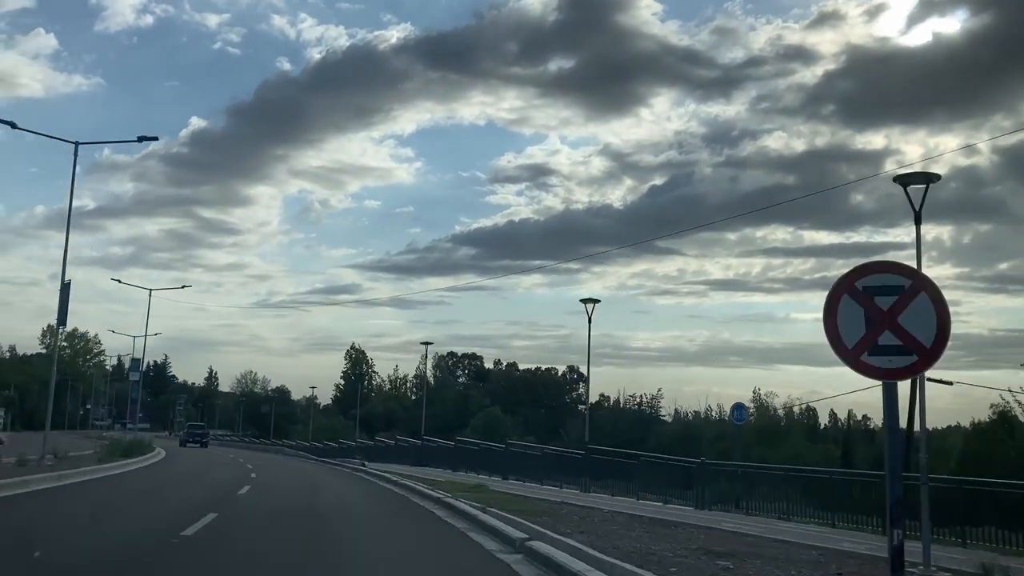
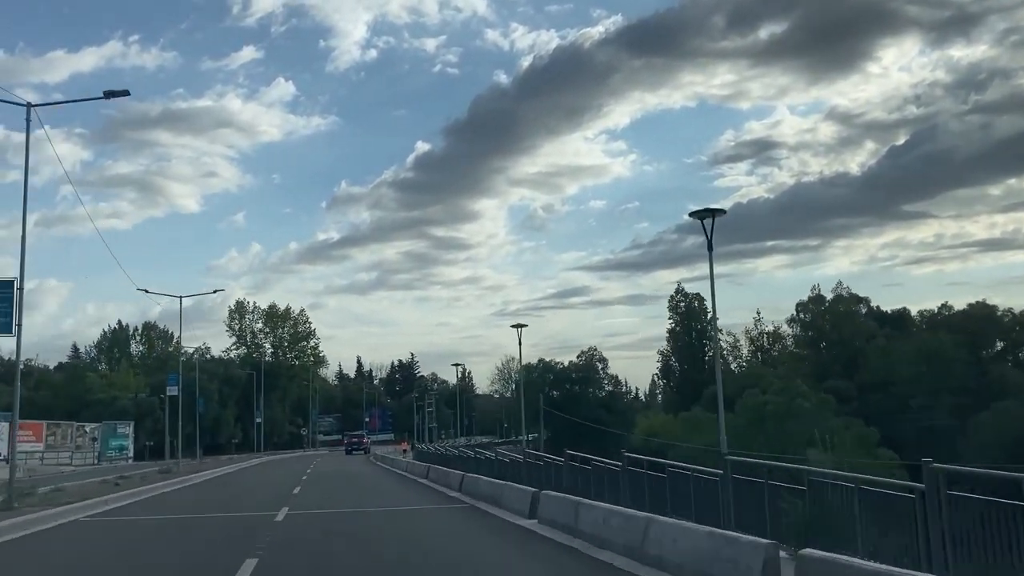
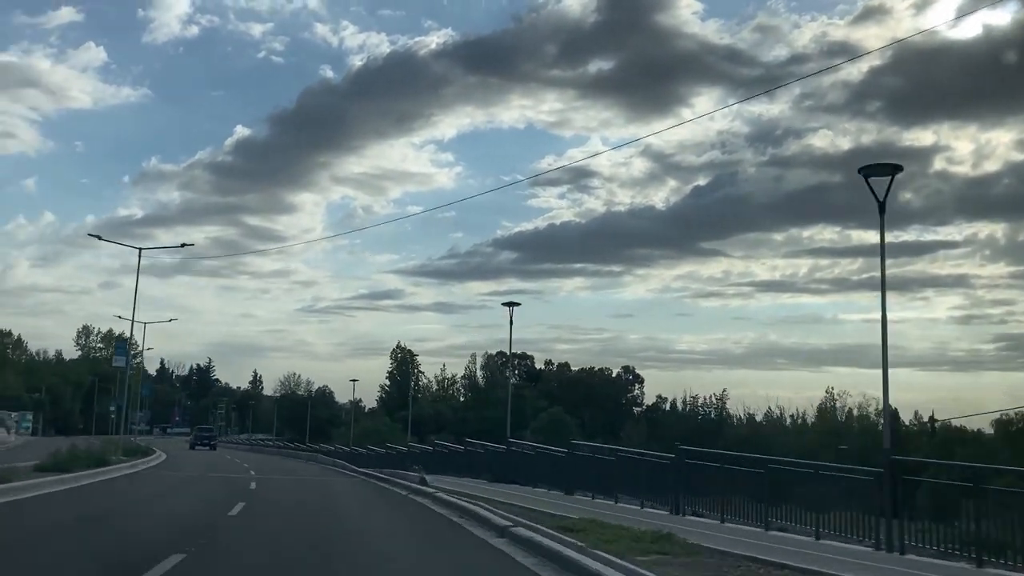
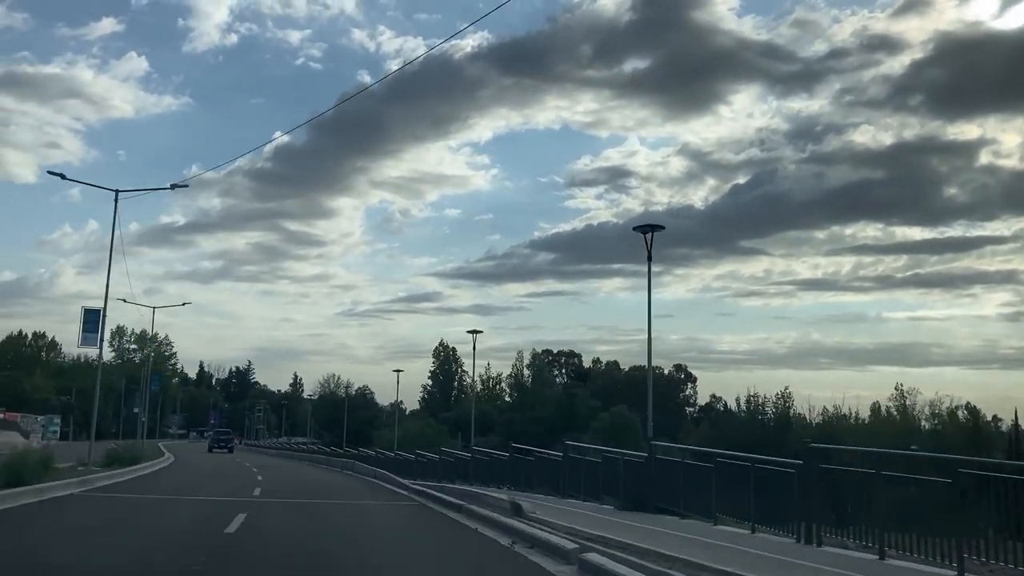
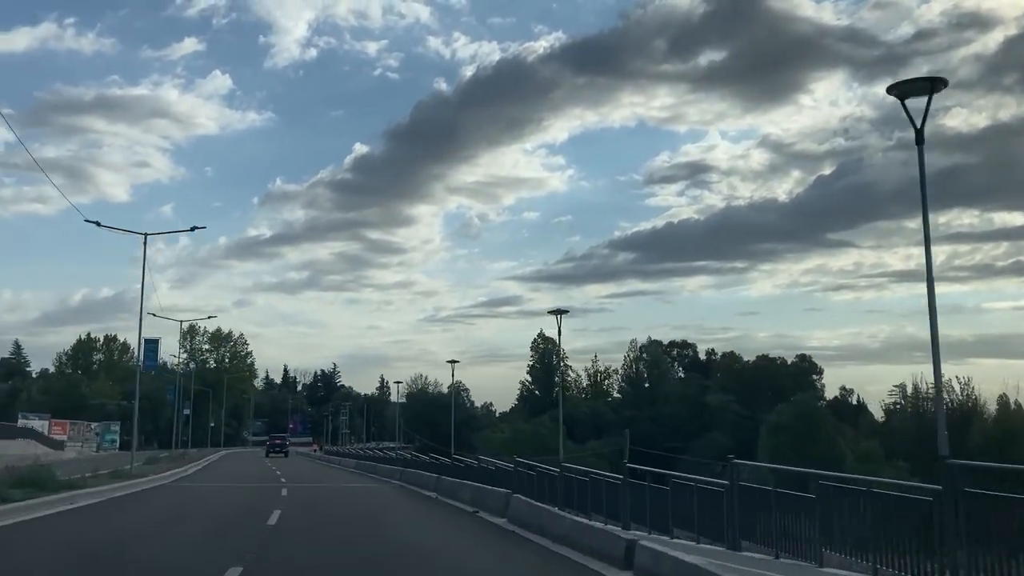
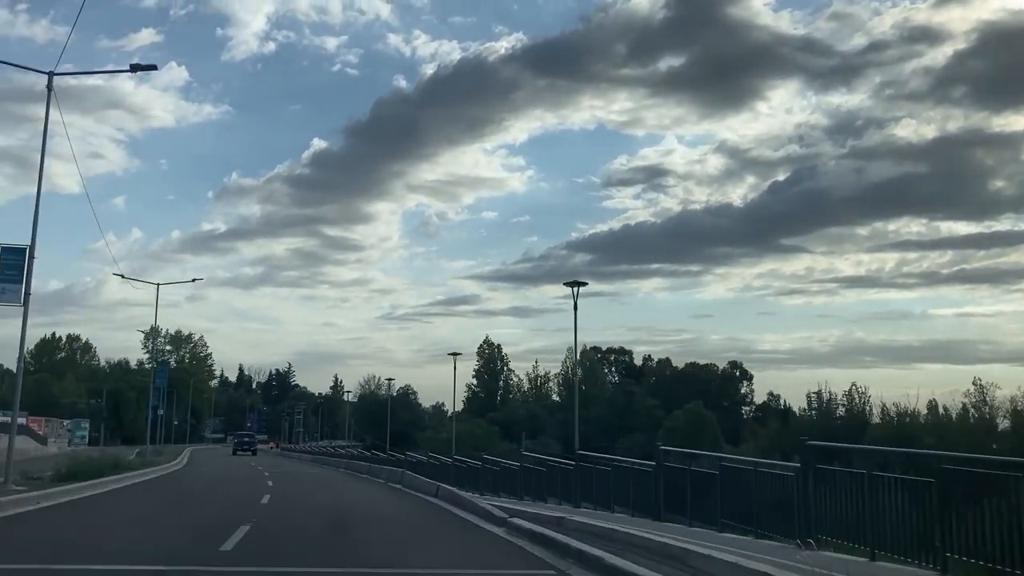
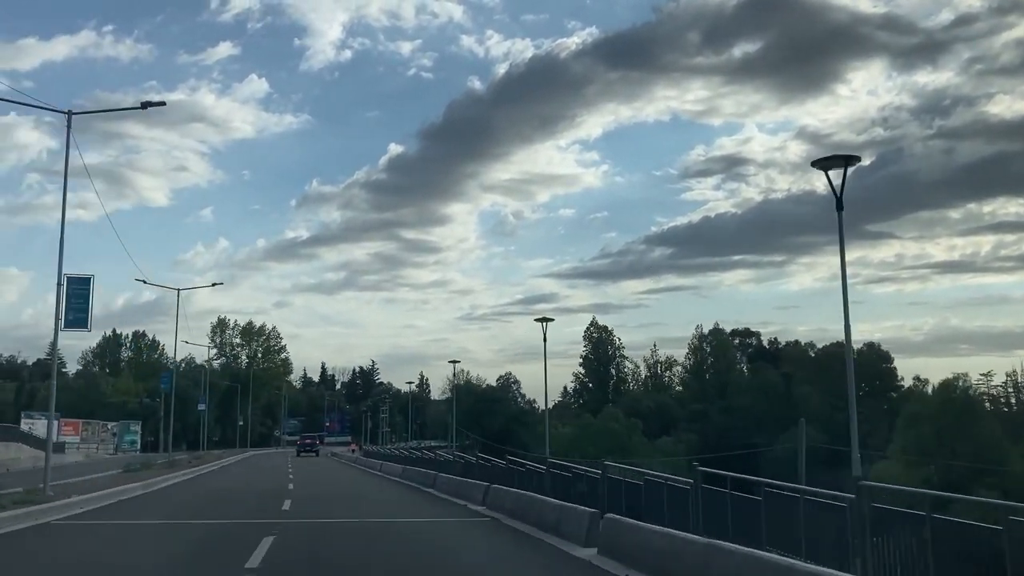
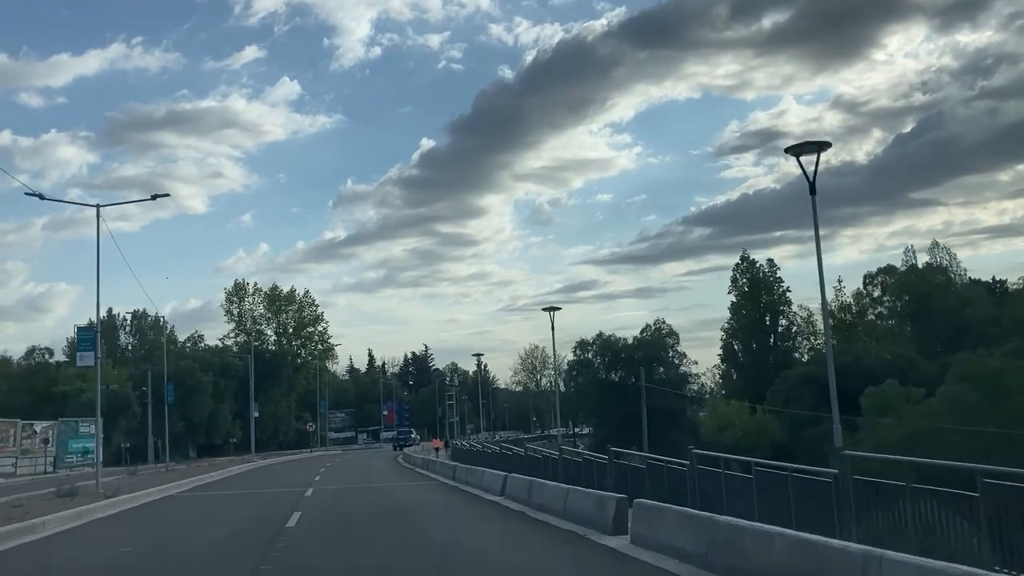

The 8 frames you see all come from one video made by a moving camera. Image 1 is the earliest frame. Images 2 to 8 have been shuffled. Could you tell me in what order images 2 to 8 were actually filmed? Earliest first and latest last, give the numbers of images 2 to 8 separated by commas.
3, 4, 6, 5, 7, 2, 8
